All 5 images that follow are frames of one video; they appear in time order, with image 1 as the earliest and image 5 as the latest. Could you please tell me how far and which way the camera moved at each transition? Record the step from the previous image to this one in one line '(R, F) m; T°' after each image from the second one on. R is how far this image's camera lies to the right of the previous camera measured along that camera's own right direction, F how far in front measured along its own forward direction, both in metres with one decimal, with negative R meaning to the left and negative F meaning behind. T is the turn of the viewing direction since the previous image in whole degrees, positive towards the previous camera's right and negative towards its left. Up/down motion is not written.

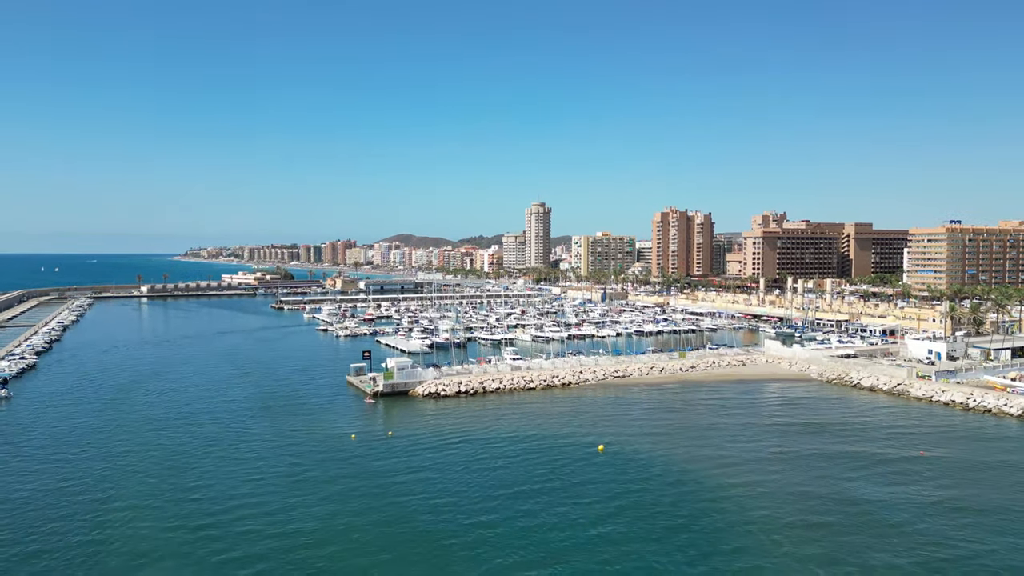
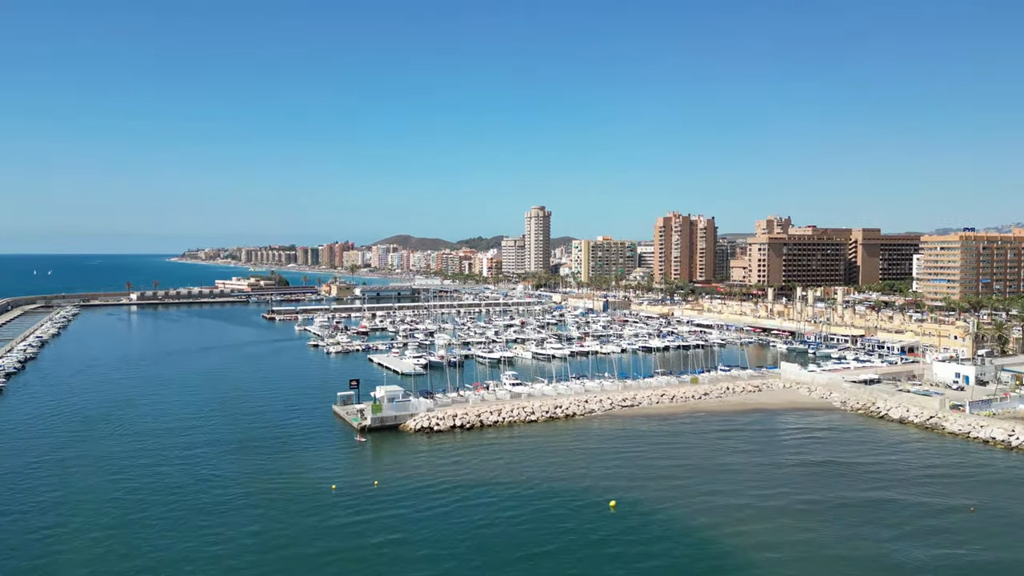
(0.0, +3.4) m; 0°
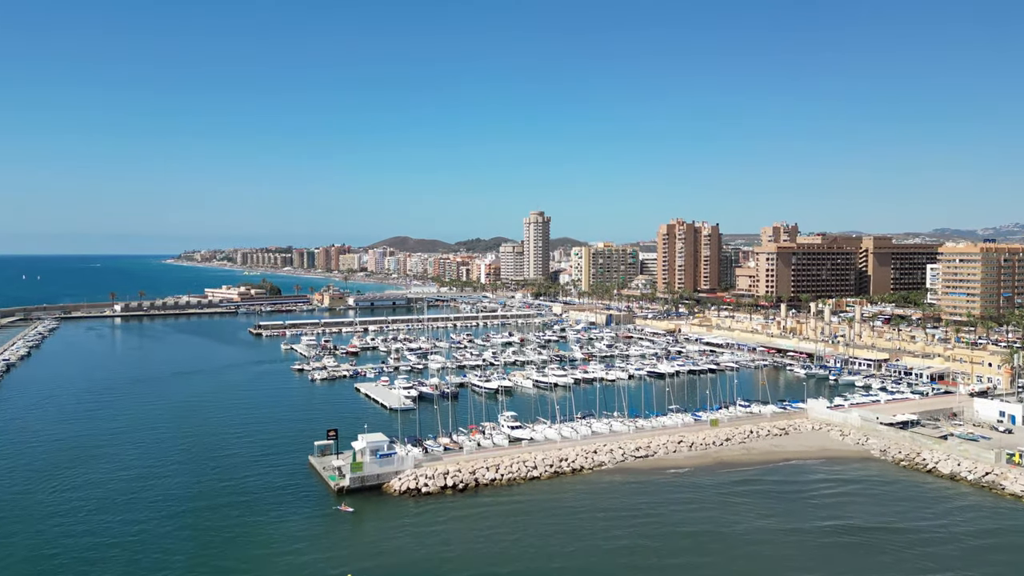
(0.0, +4.8) m; 0°
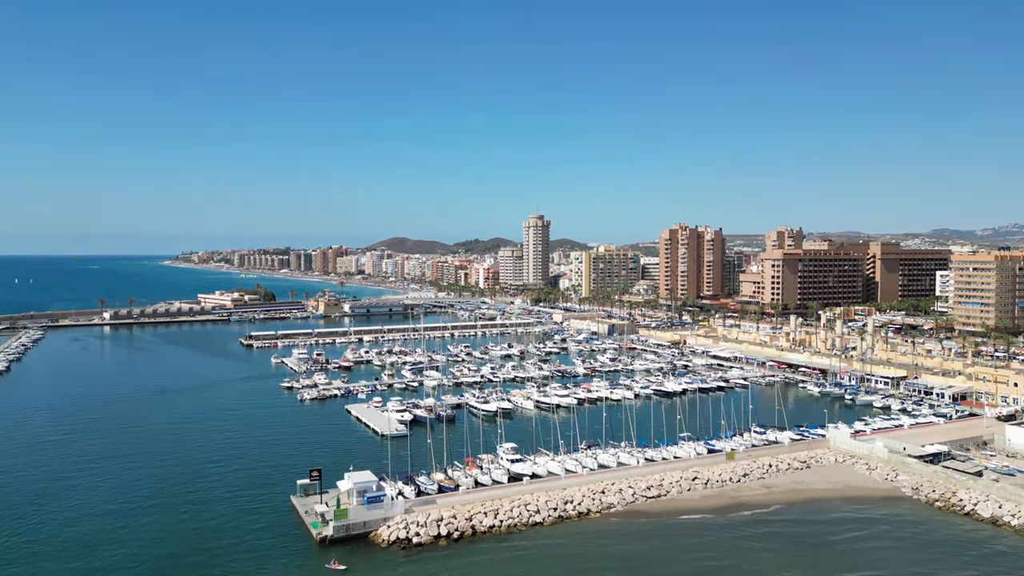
(-0.1, +3.1) m; 0°
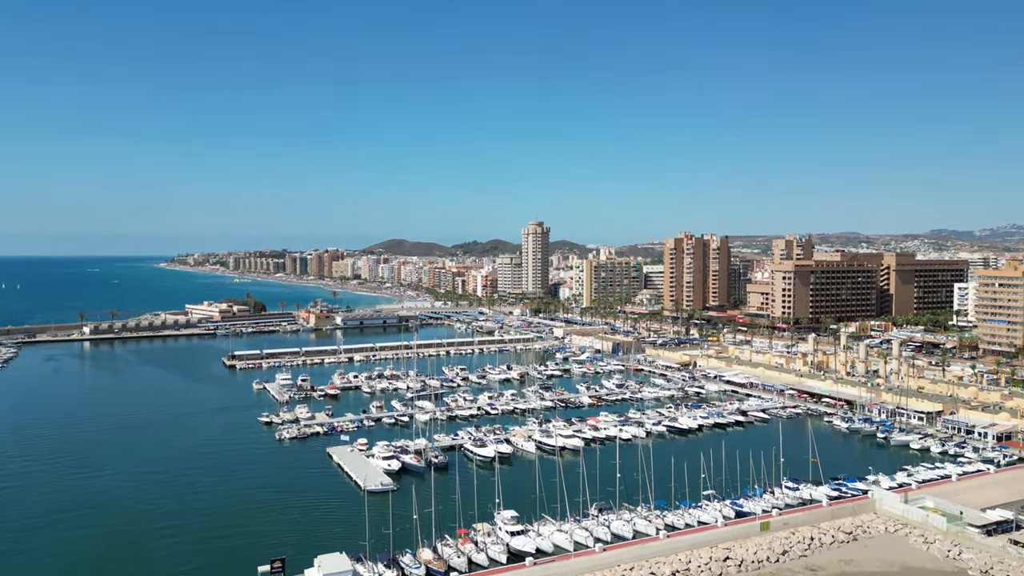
(-0.1, +5.4) m; 0°
